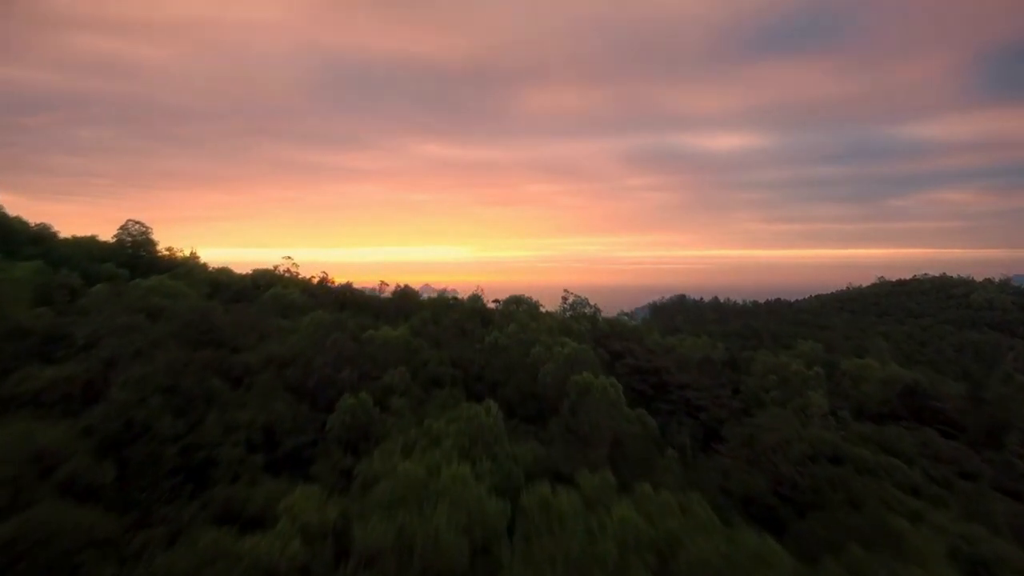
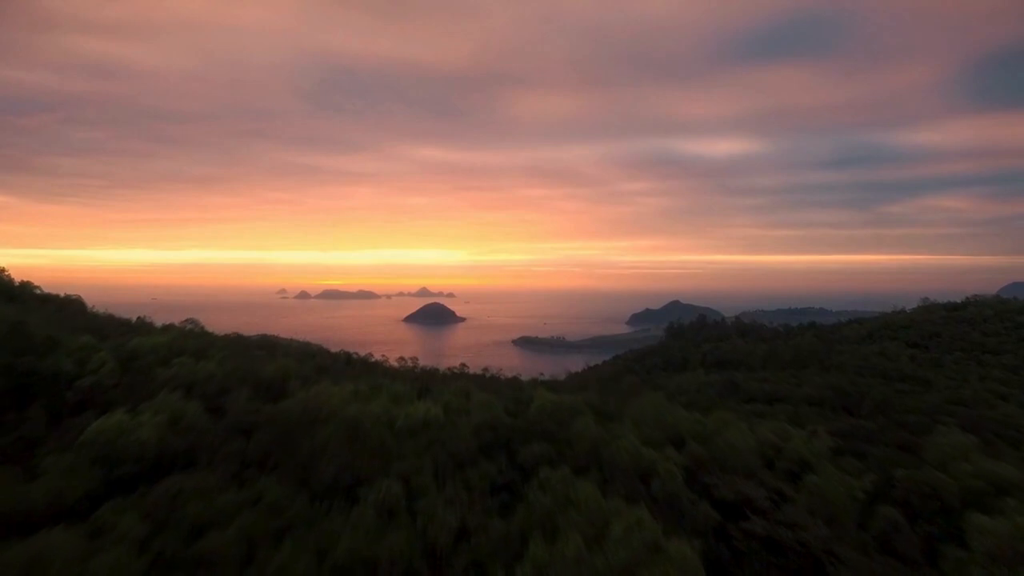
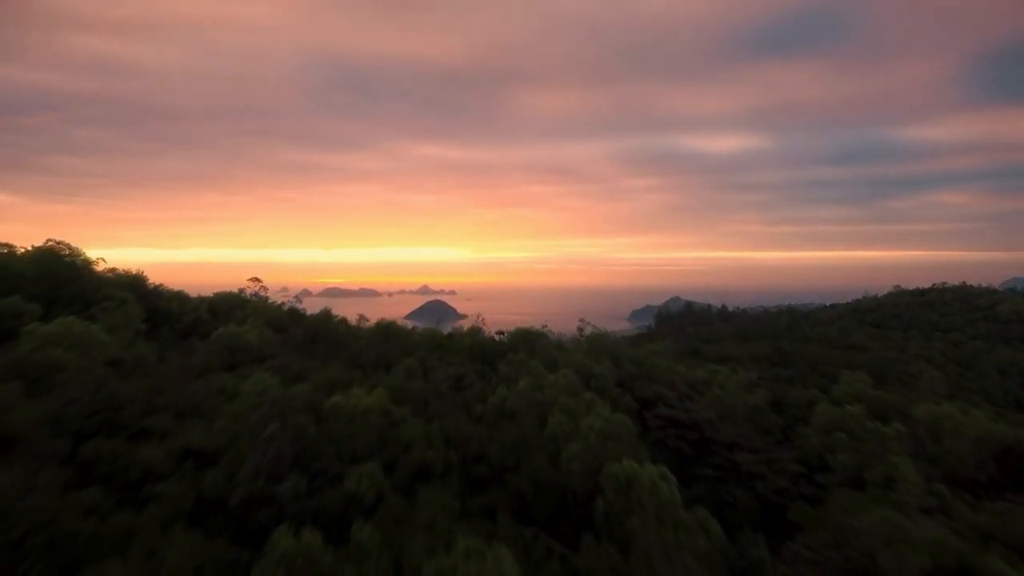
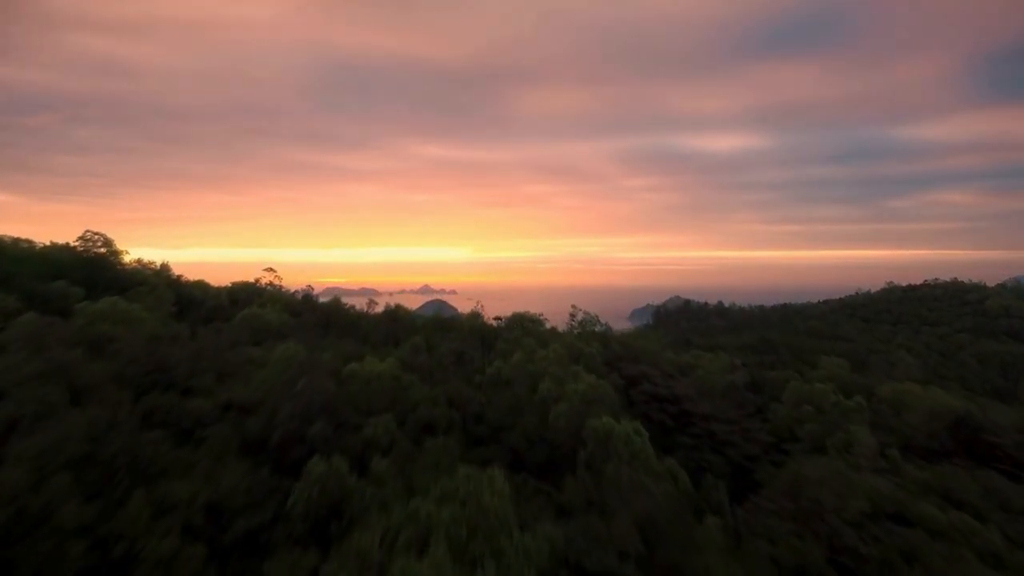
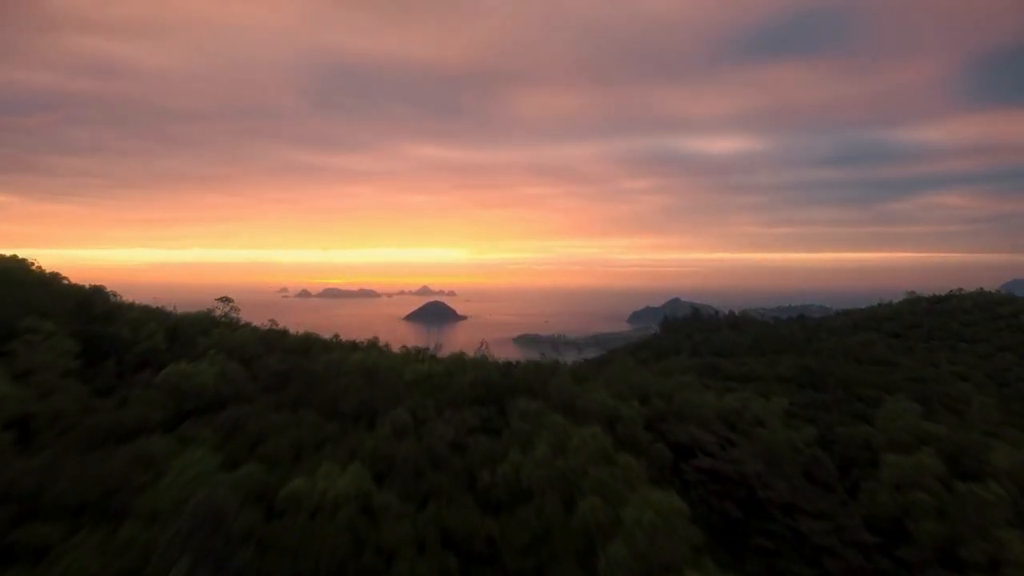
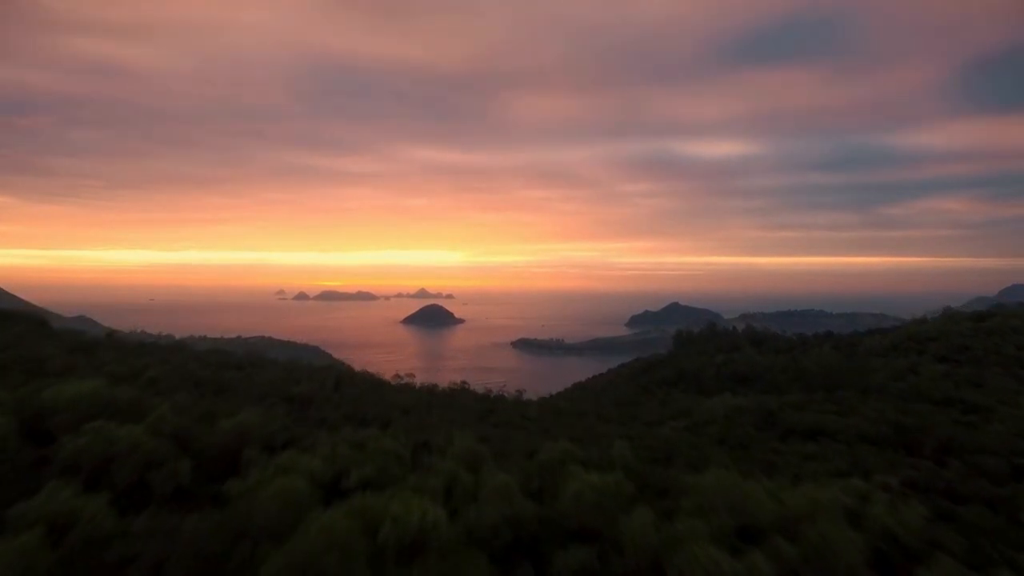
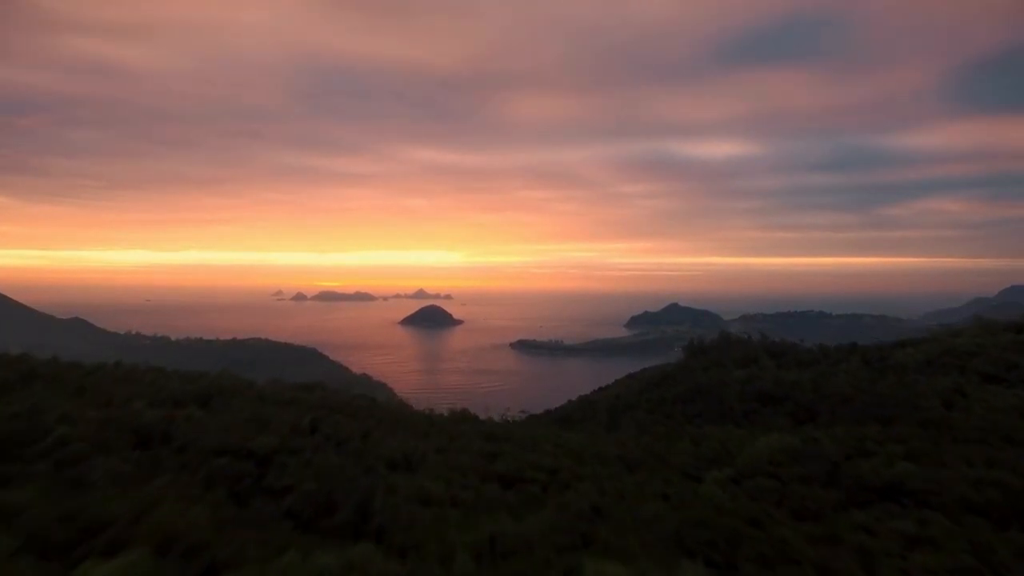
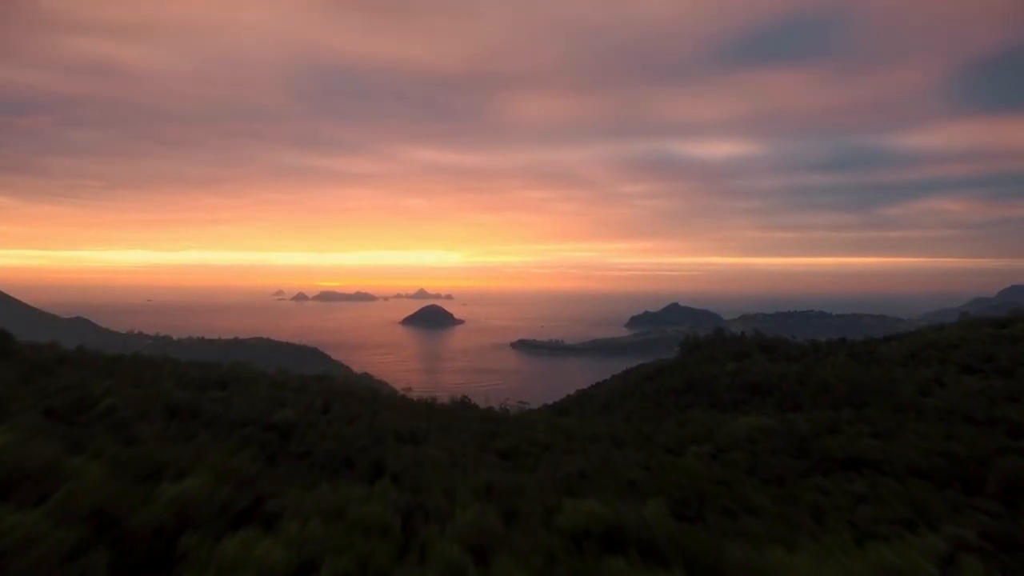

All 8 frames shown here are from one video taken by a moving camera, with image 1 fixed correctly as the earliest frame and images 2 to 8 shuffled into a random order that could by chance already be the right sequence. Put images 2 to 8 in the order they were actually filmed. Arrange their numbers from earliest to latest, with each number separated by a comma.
4, 3, 5, 2, 6, 8, 7
